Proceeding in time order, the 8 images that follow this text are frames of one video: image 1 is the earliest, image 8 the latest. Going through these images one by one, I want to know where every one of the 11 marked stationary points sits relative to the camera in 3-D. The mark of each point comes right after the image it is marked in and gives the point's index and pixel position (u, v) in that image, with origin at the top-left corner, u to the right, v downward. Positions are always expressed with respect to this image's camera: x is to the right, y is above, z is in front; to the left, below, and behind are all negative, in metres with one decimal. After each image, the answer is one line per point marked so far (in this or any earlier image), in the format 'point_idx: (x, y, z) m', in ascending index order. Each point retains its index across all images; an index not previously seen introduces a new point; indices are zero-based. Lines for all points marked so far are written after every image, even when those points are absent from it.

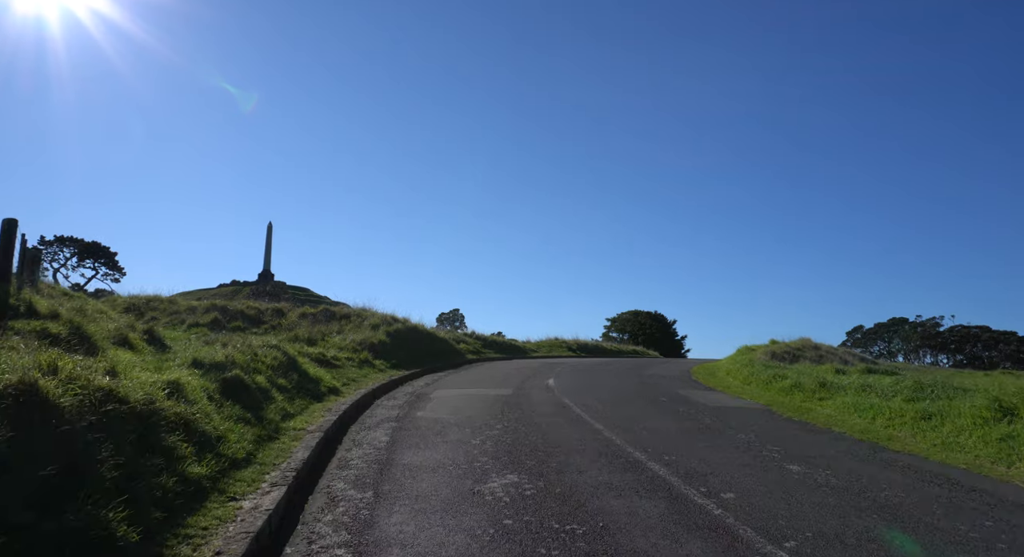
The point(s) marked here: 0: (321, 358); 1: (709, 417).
0: (-4.5, -1.9, +16.8) m
1: (+3.2, -2.3, +11.6) m
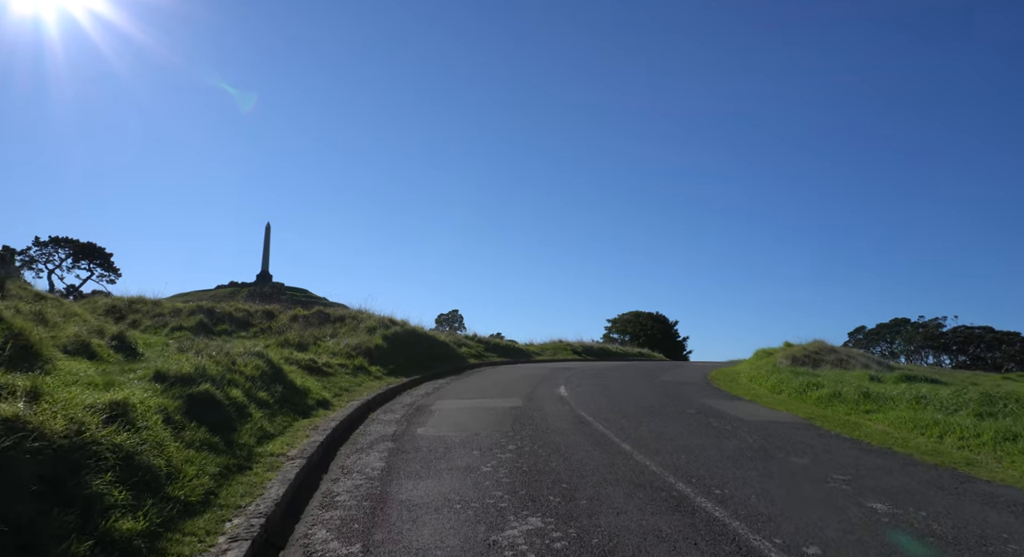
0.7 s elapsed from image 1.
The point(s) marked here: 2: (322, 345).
0: (-4.3, -1.9, +15.4) m
1: (+3.4, -2.3, +10.2) m
2: (-5.0, -1.8, +18.7) m
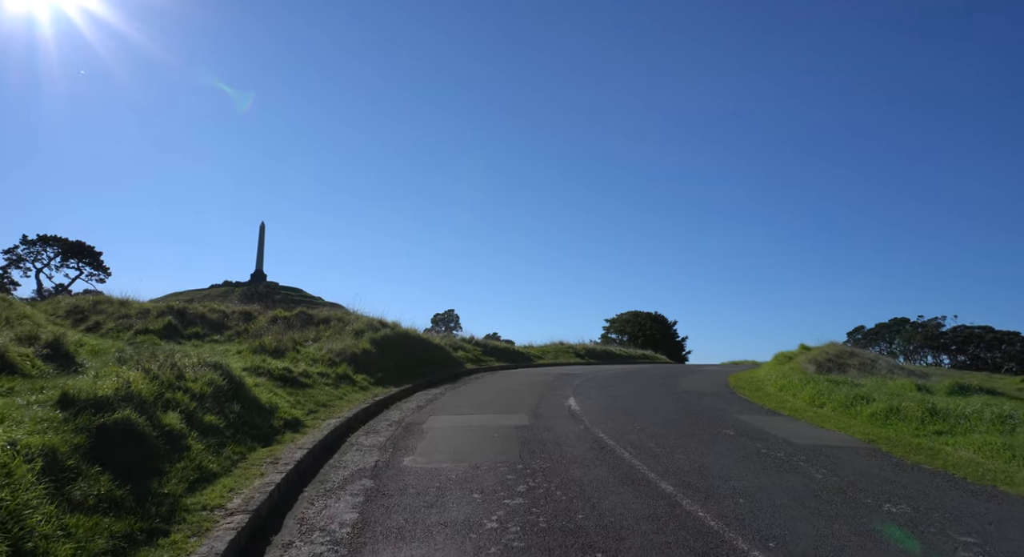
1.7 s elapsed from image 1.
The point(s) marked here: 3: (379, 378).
0: (-4.3, -1.8, +13.4) m
1: (+3.5, -2.2, +8.3) m
2: (-5.0, -1.7, +16.8) m
3: (-3.1, -2.4, +16.7) m
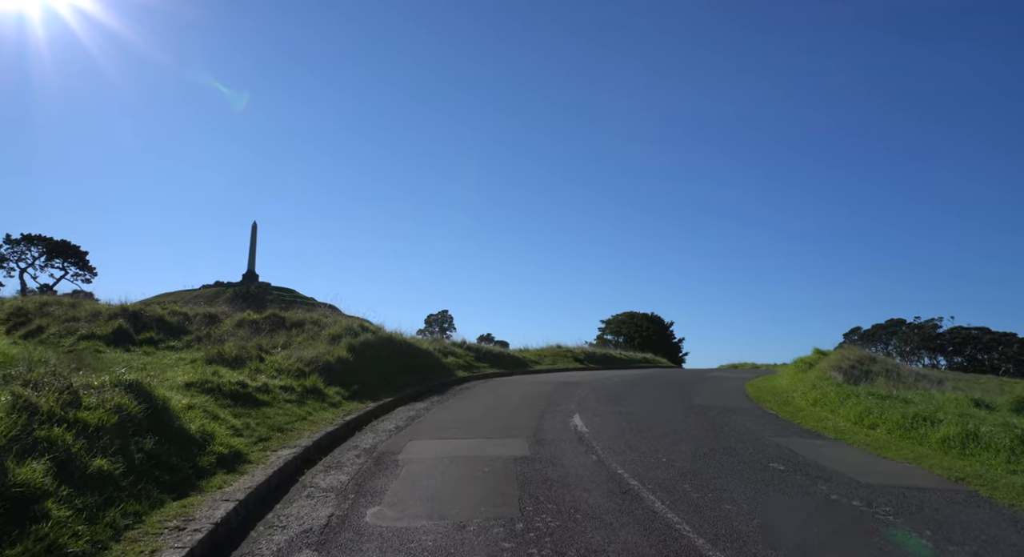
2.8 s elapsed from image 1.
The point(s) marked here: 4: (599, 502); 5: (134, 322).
0: (-4.3, -1.8, +11.2) m
1: (+3.5, -2.2, +6.2) m
2: (-5.1, -1.7, +14.6) m
3: (-3.2, -2.3, +14.5) m
4: (+0.9, -2.2, +7.1) m
5: (-9.4, -1.1, +17.7) m
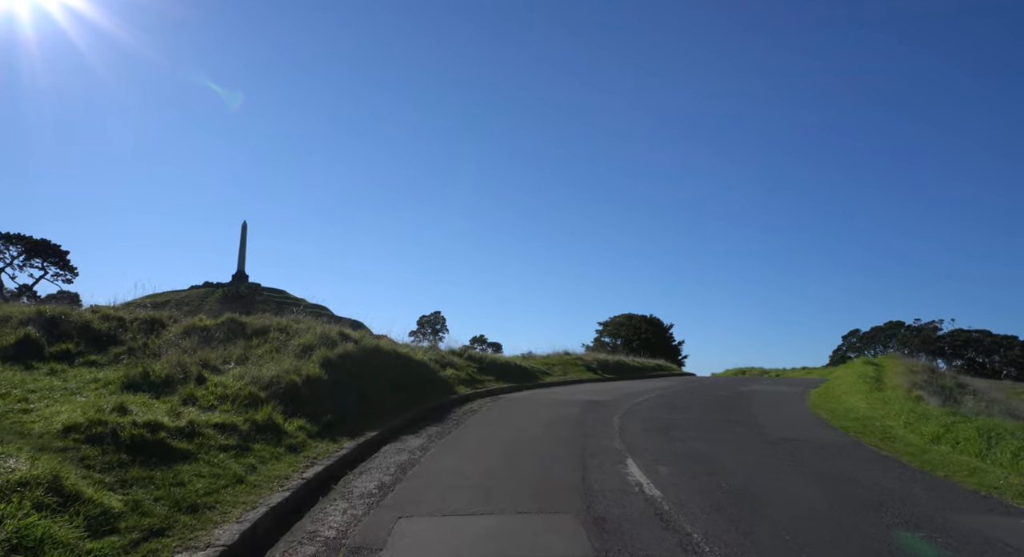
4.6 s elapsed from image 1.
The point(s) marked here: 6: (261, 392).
0: (-3.9, -1.7, +7.5) m
1: (+4.0, -2.1, +2.6) m
2: (-4.7, -1.6, +10.9) m
3: (-2.9, -2.3, +10.8) m
4: (+1.3, -2.1, +3.4) m
5: (-9.0, -1.0, +13.9) m
6: (-3.9, -1.7, +11.0) m
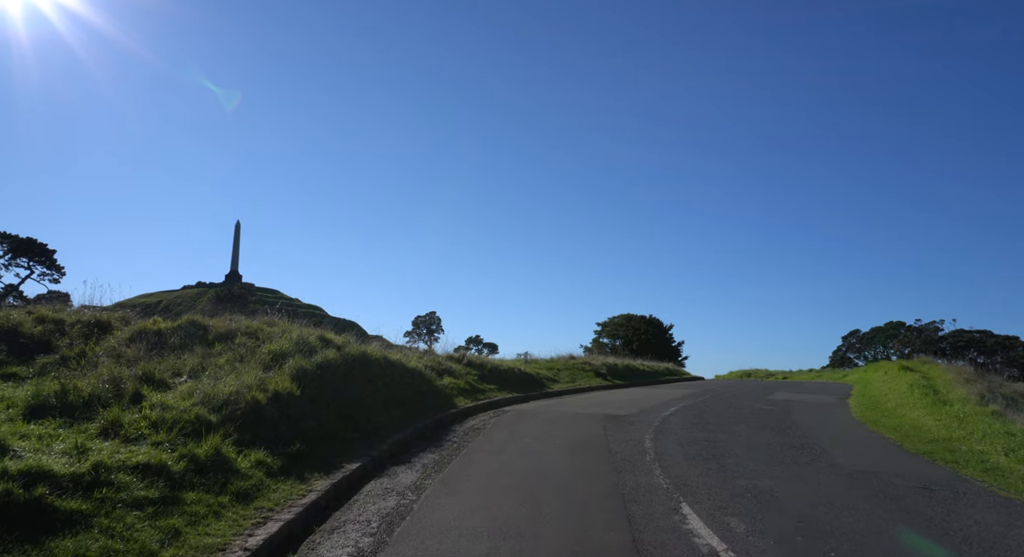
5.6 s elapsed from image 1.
0: (-3.7, -1.6, +5.2) m
1: (+4.2, -2.0, +0.3) m
2: (-4.5, -1.5, +8.6) m
3: (-2.6, -2.2, +8.5) m
4: (+1.6, -2.0, +1.1) m
5: (-8.8, -0.9, +11.6) m
6: (-3.7, -1.6, +8.7) m
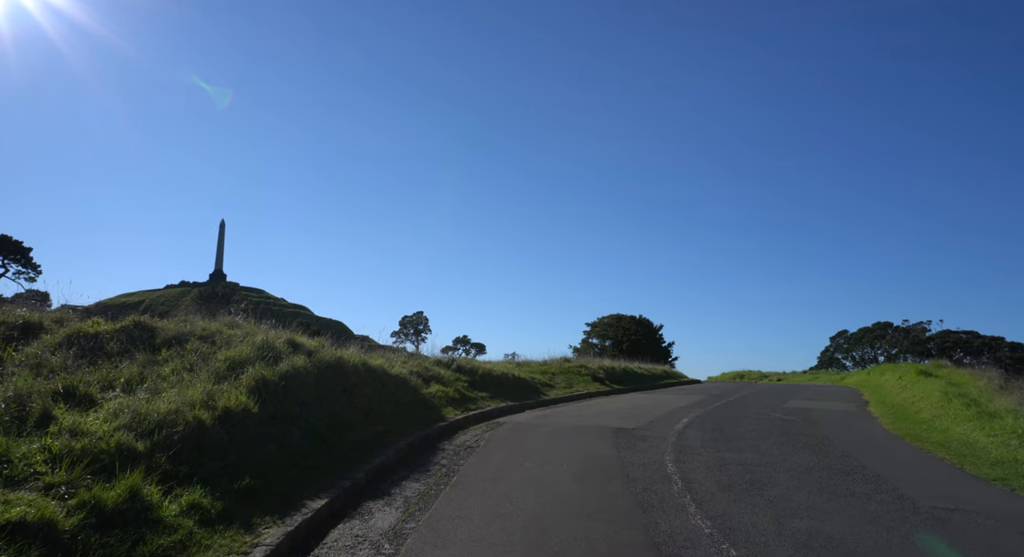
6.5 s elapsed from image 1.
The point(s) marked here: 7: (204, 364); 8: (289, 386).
0: (-3.6, -1.5, +3.4) m
1: (+4.4, -1.9, -1.4) m
2: (-4.4, -1.5, +6.7) m
3: (-2.6, -2.1, +6.7) m
4: (+1.7, -1.9, -0.6) m
5: (-8.8, -0.8, +9.7) m
6: (-3.6, -1.6, +6.9) m
7: (-4.4, -1.2, +10.3) m
8: (-3.3, -1.5, +10.5) m
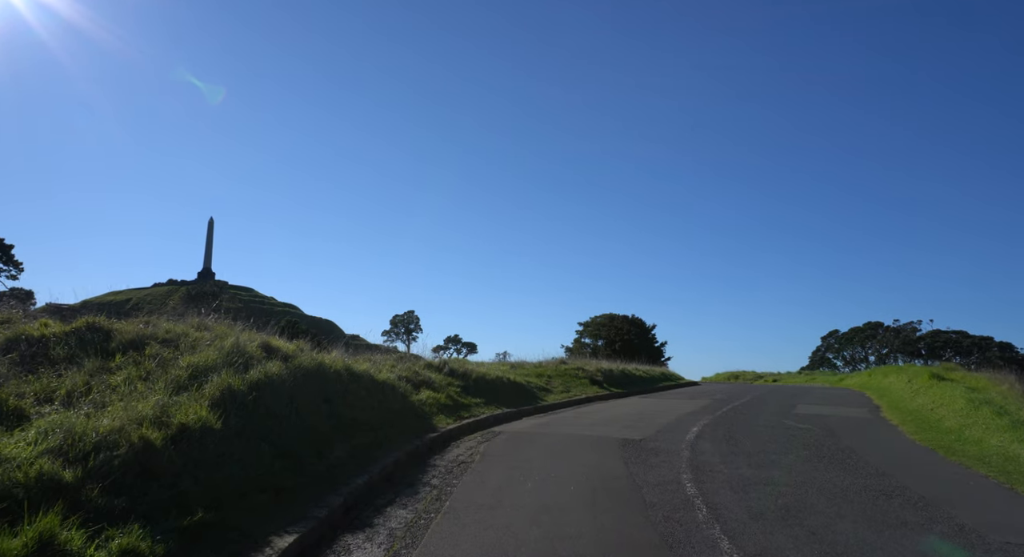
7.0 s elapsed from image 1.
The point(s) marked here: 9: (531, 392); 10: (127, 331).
0: (-3.5, -1.5, +2.2) m
1: (+4.5, -1.9, -2.5) m
2: (-4.4, -1.4, +5.6) m
3: (-2.6, -2.0, +5.5) m
4: (+1.9, -1.9, -1.7) m
5: (-8.8, -0.8, +8.4) m
6: (-3.6, -1.5, +5.7) m
7: (-4.4, -1.2, +9.1) m
8: (-3.3, -1.5, +9.3) m
9: (+0.5, -3.1, +20.0) m
10: (-5.5, -0.7, +10.3) m
